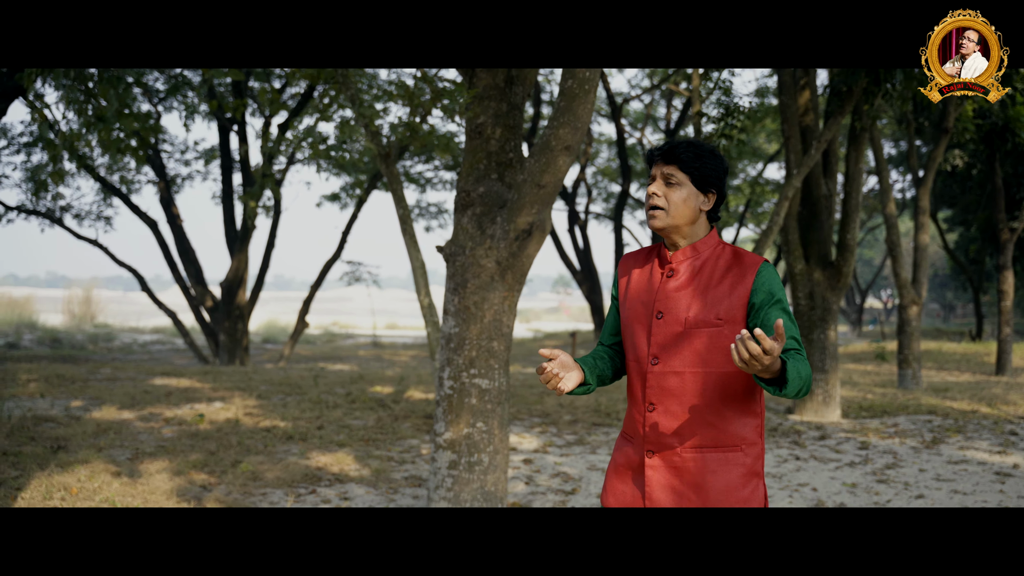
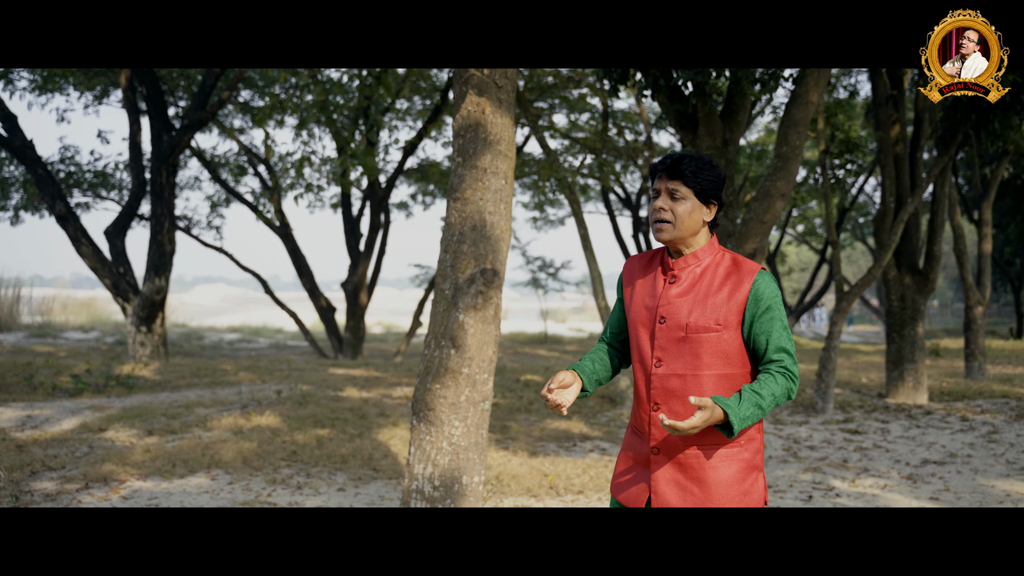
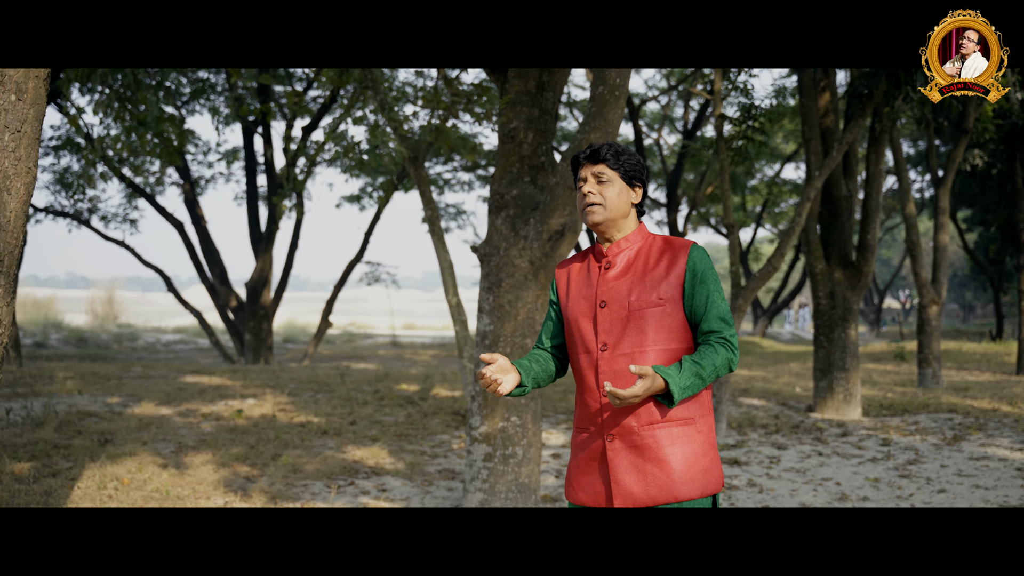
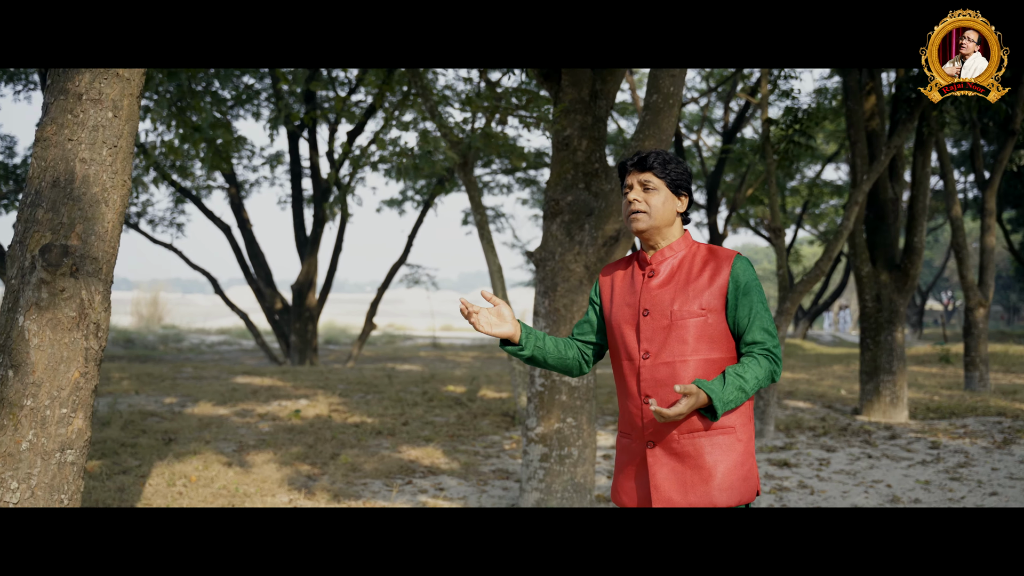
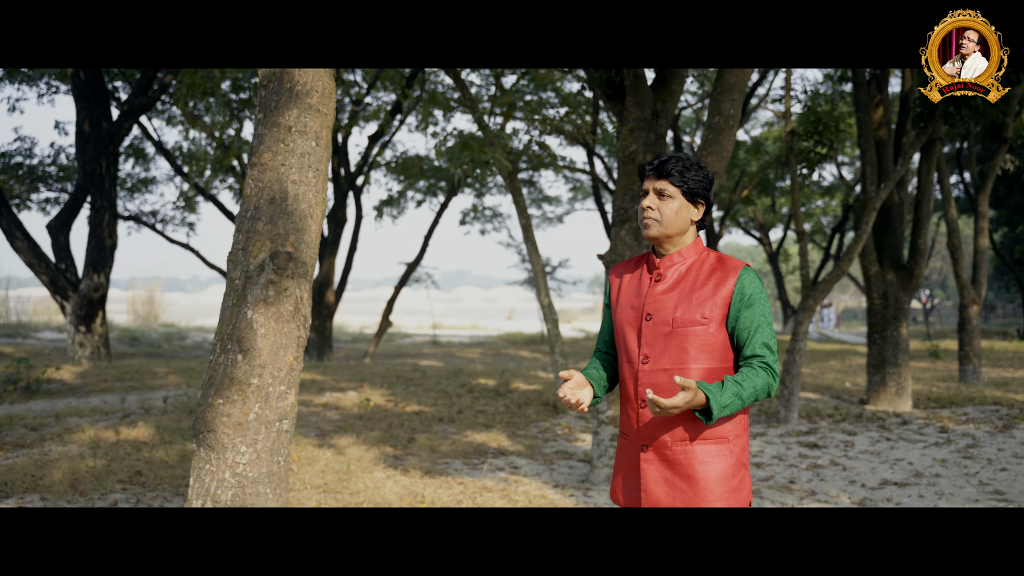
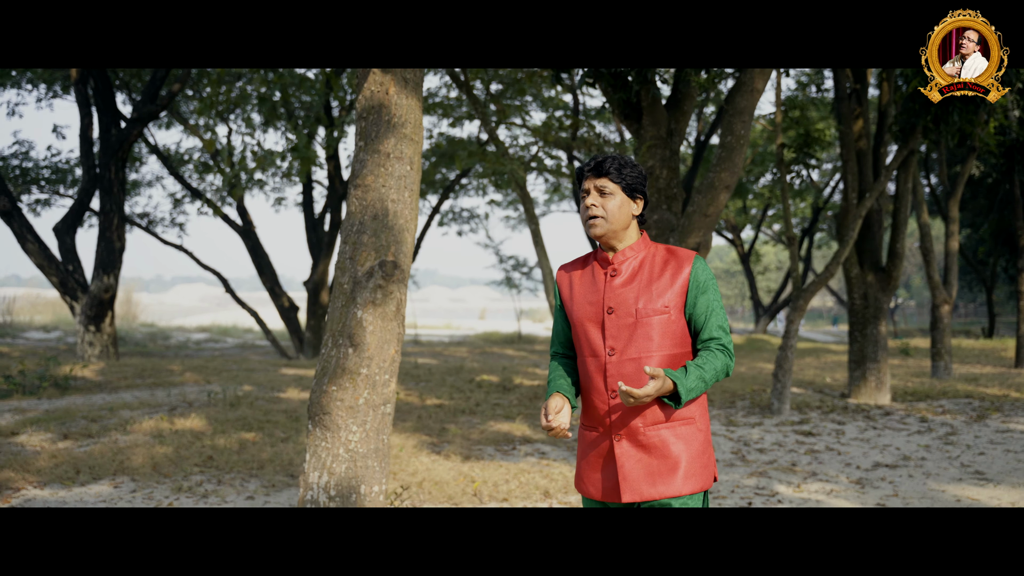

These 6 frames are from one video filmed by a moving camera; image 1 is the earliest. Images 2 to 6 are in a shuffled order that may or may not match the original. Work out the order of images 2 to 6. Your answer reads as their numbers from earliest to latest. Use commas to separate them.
3, 4, 5, 6, 2
